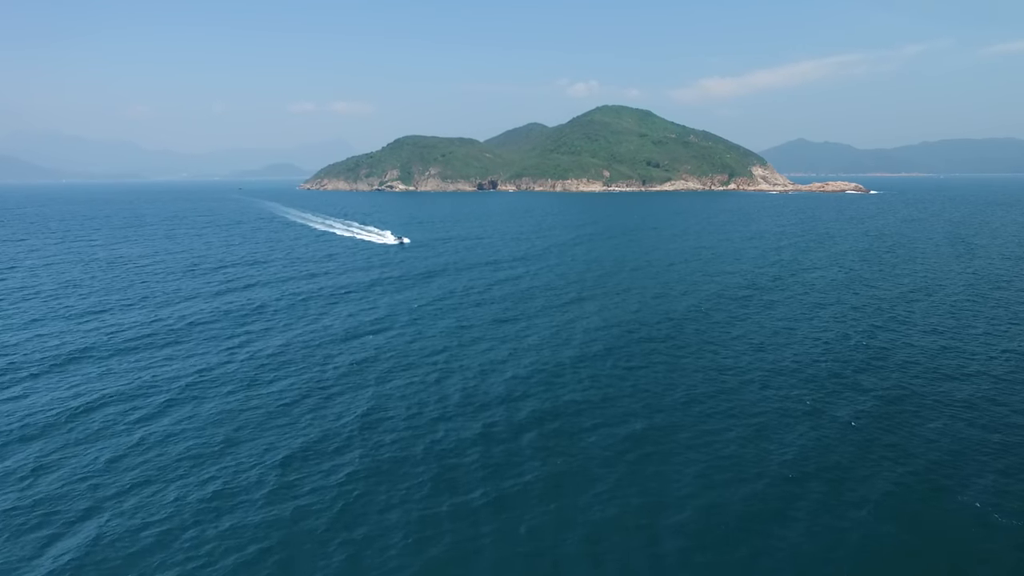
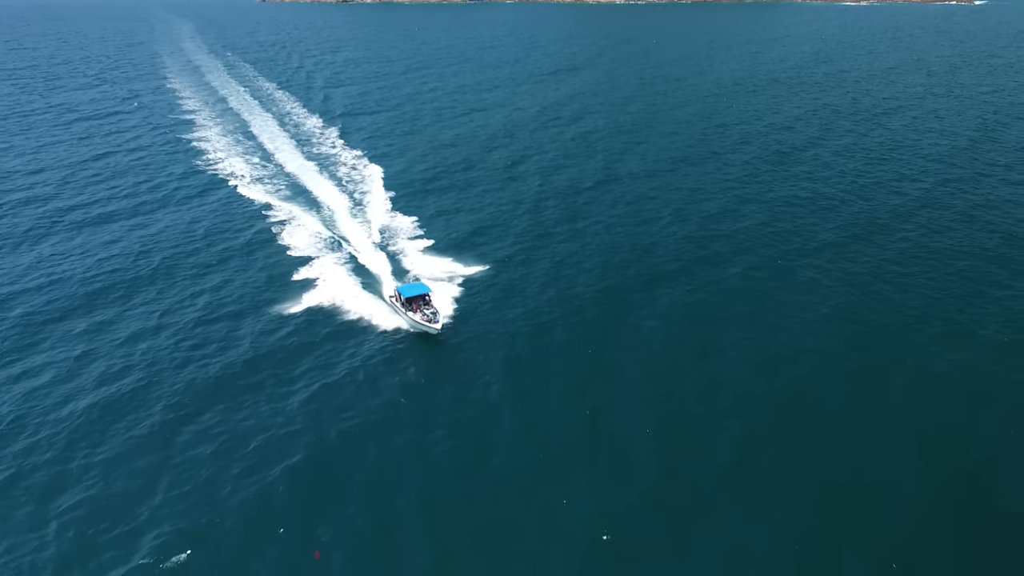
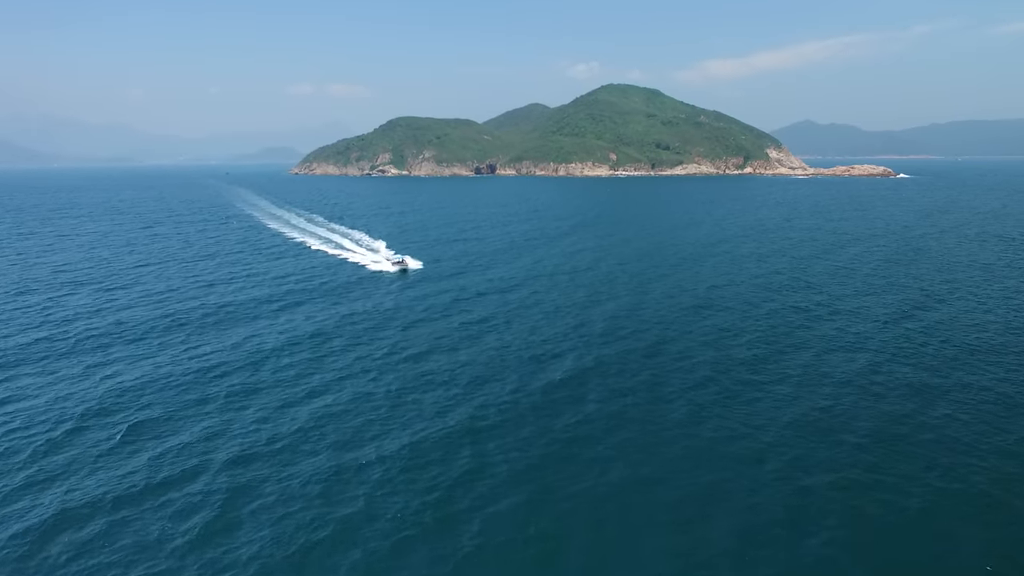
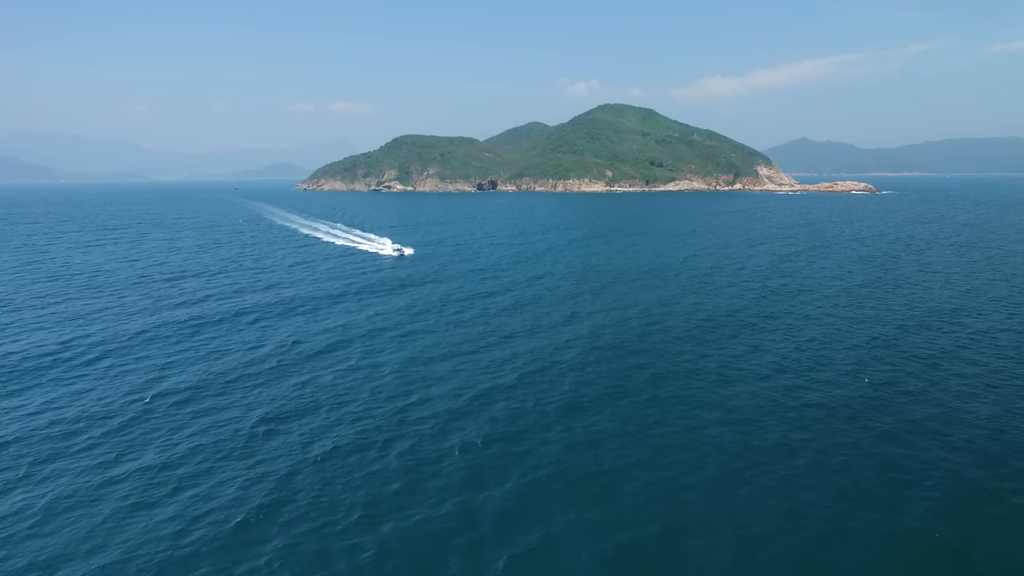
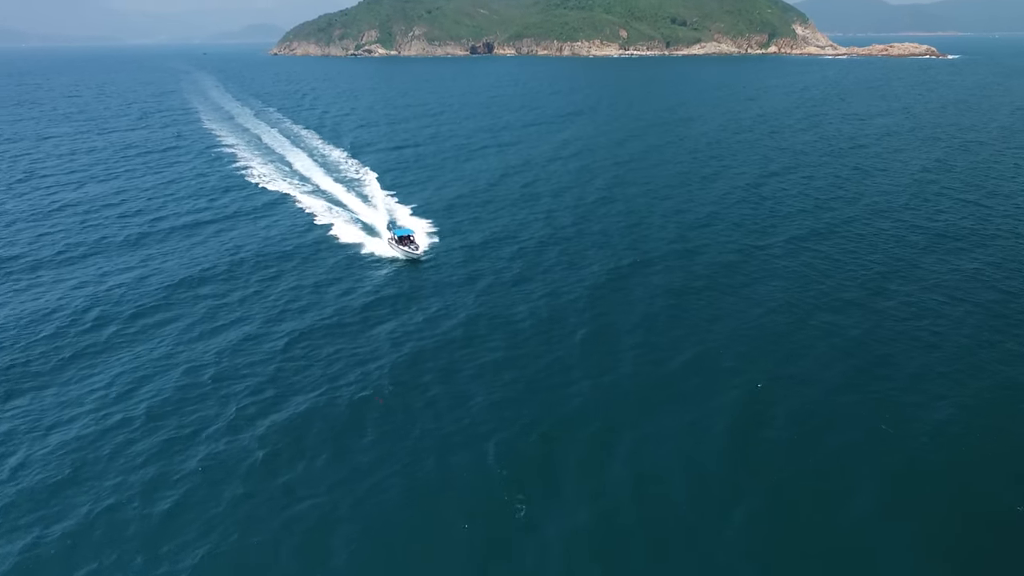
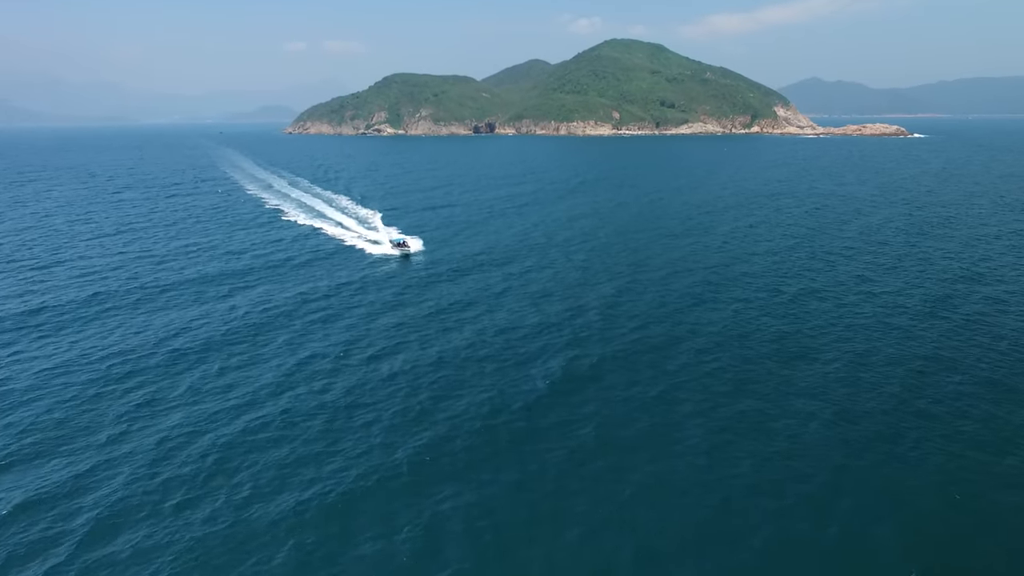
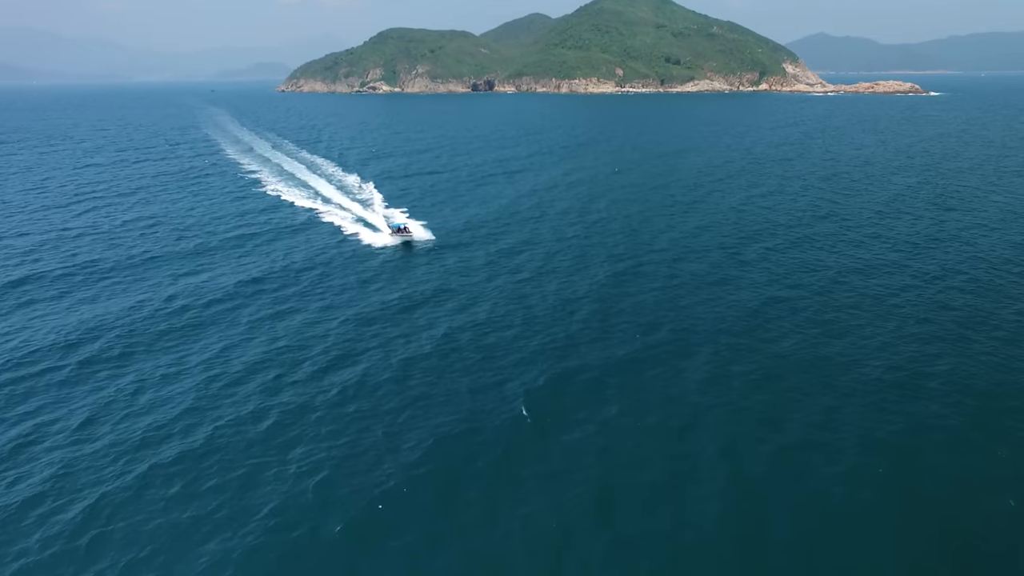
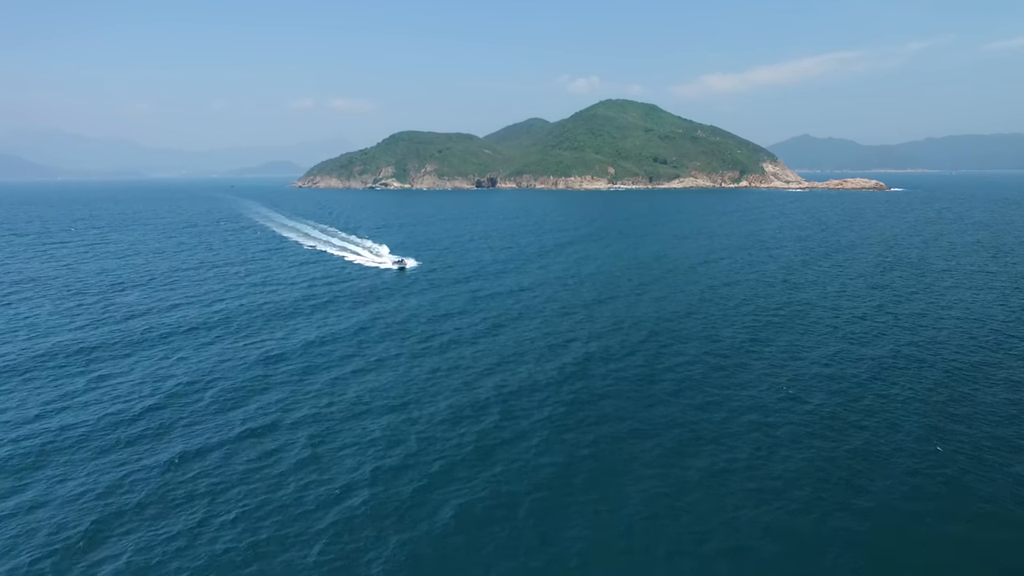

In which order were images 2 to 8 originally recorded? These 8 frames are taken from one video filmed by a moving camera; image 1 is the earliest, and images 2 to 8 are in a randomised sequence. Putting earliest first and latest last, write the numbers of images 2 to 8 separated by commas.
4, 8, 3, 6, 7, 5, 2
